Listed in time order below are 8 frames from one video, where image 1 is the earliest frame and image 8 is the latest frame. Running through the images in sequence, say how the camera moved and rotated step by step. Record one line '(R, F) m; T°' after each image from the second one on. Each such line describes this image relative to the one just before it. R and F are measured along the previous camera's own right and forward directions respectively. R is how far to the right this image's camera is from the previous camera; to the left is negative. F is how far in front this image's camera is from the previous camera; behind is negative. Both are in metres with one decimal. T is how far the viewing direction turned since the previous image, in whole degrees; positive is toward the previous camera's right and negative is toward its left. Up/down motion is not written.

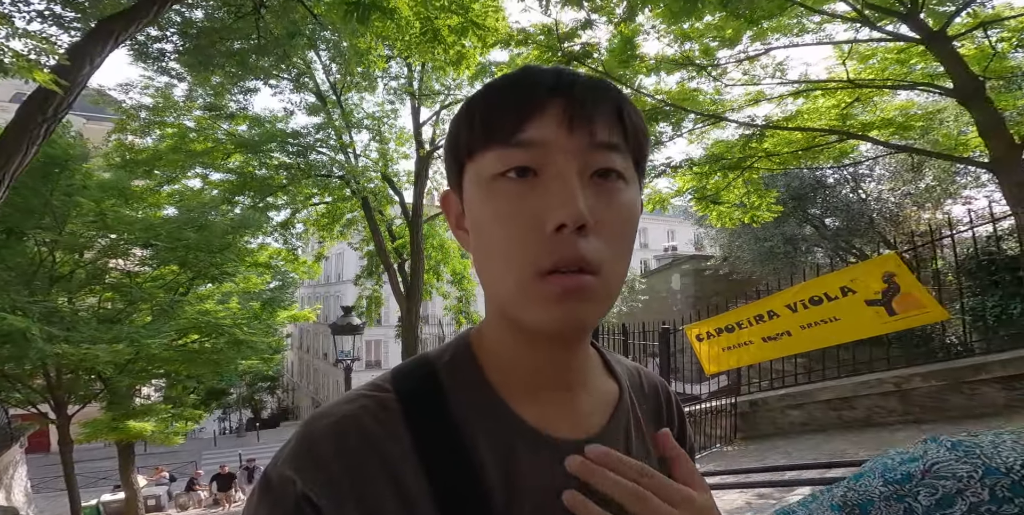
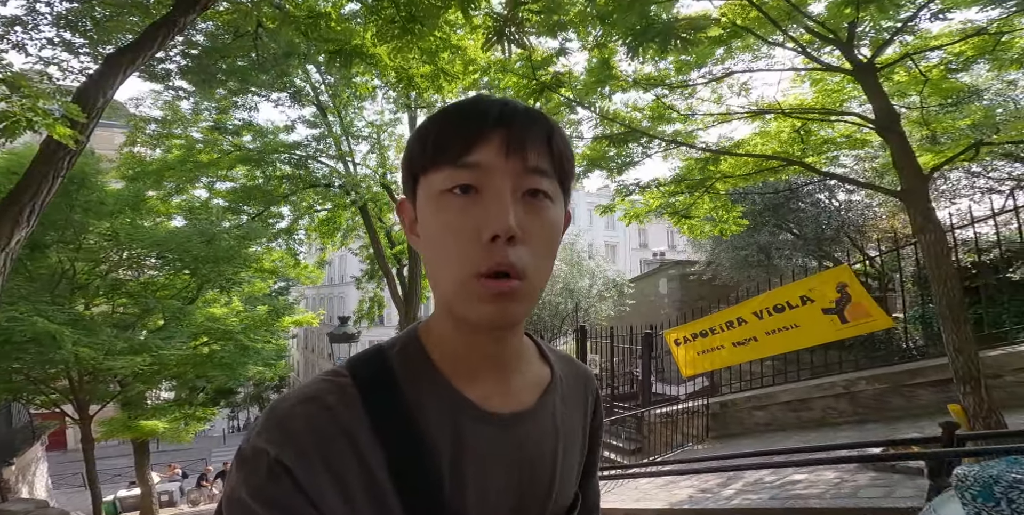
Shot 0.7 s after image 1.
(+0.2, -0.5) m; -1°
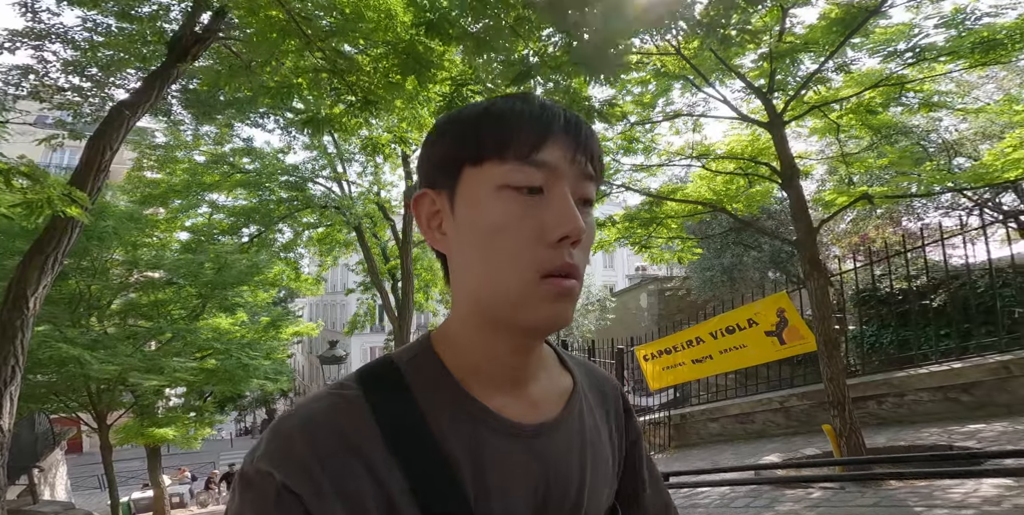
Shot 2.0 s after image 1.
(+0.4, -0.7) m; -1°
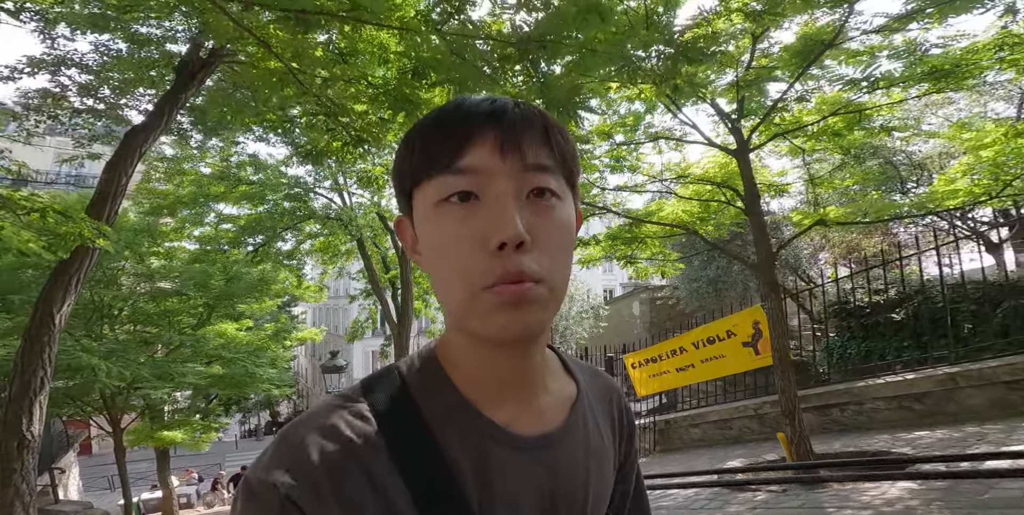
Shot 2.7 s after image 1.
(+0.1, -0.4) m; 0°
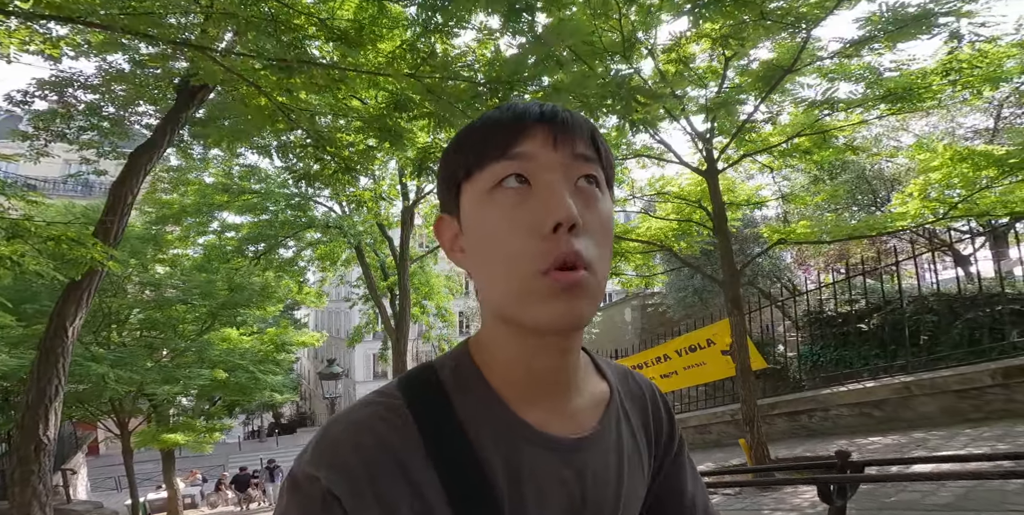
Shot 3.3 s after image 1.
(+0.2, -0.3) m; 0°
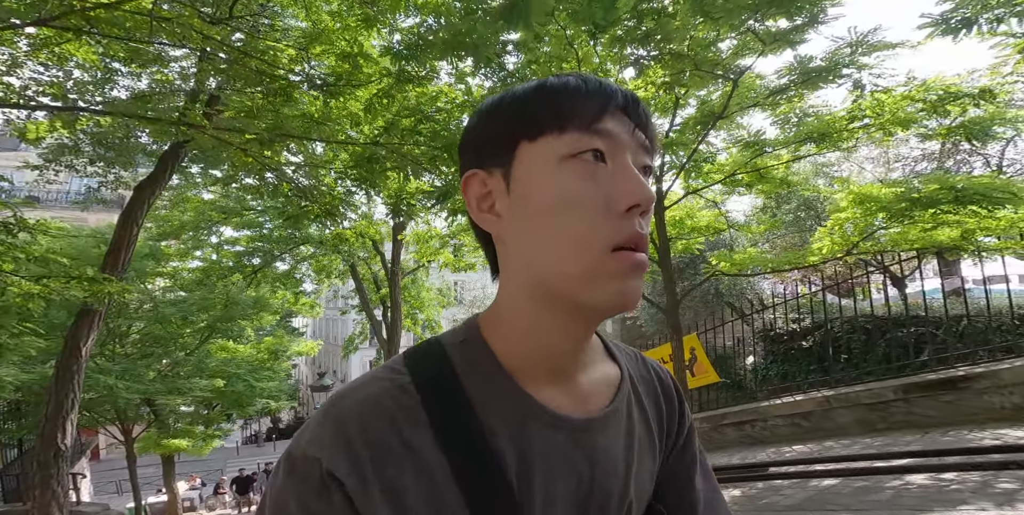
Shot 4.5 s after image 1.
(+0.3, -0.7) m; 0°
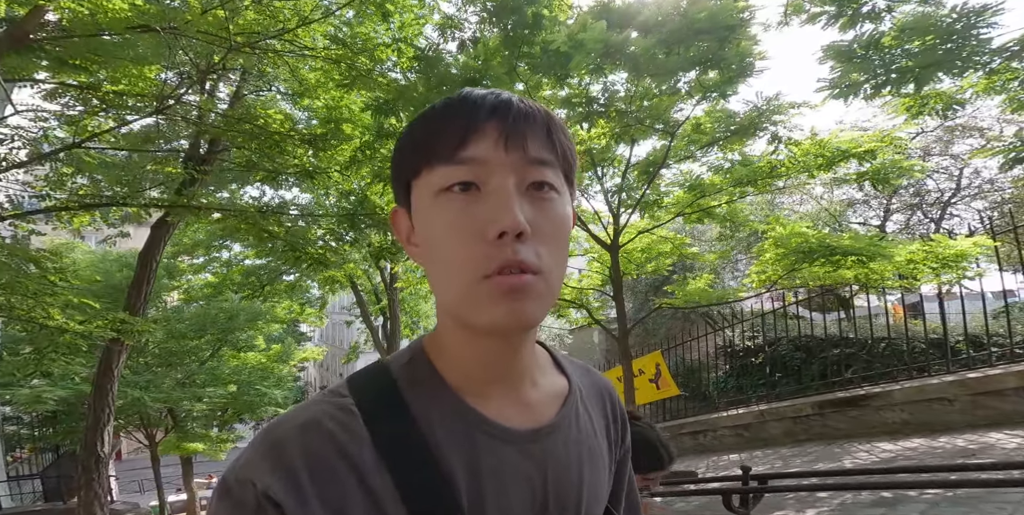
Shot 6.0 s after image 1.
(+0.4, -0.9) m; -1°
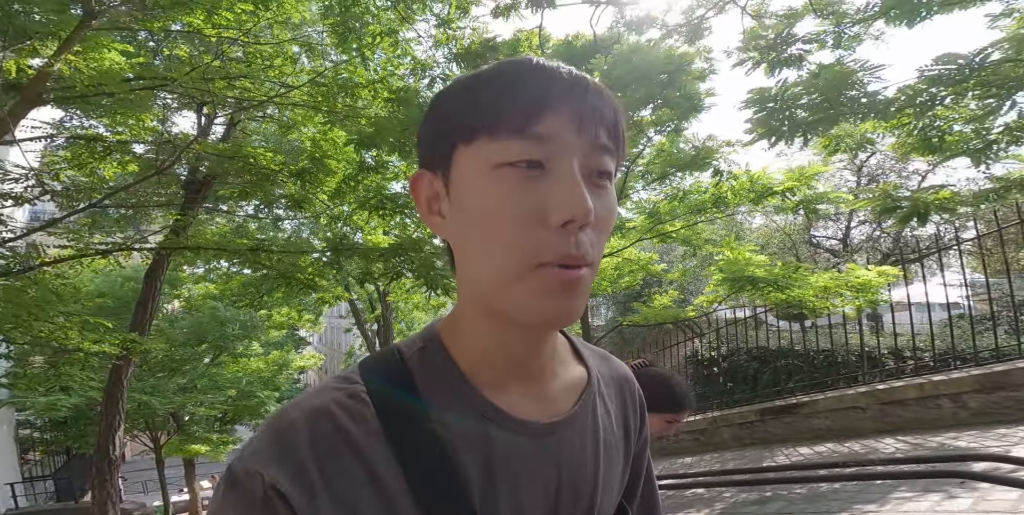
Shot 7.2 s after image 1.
(+0.3, -0.7) m; 0°
